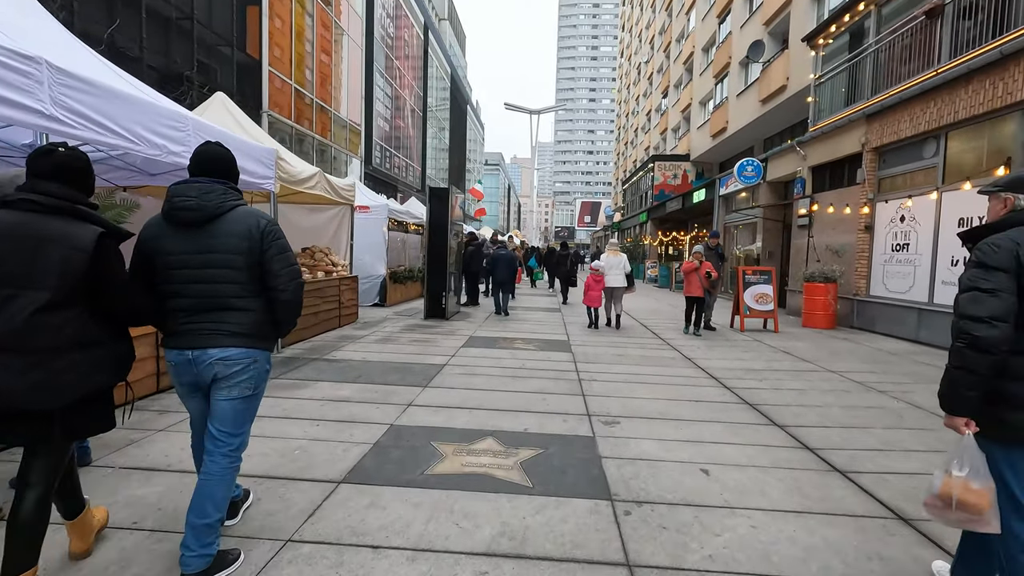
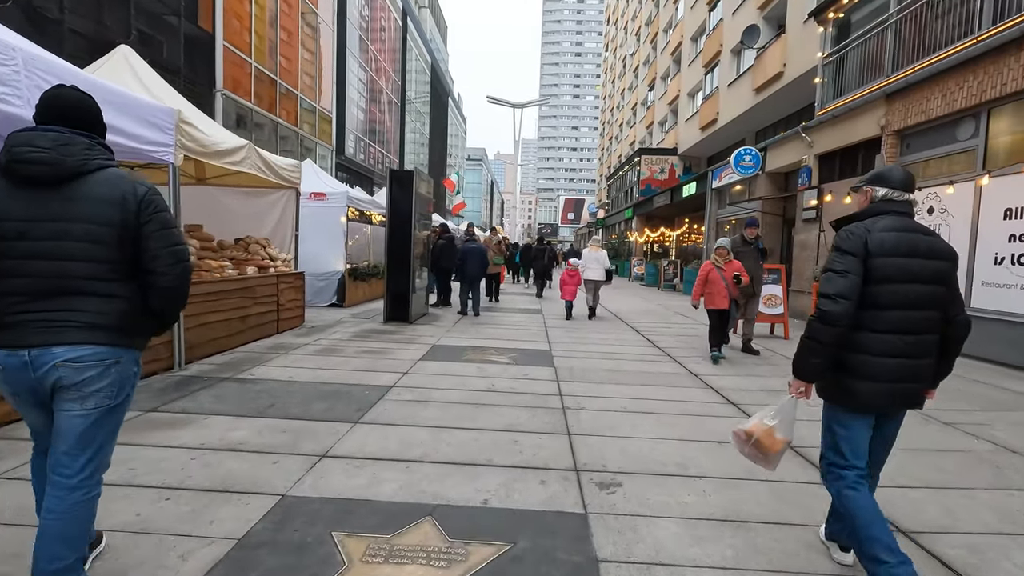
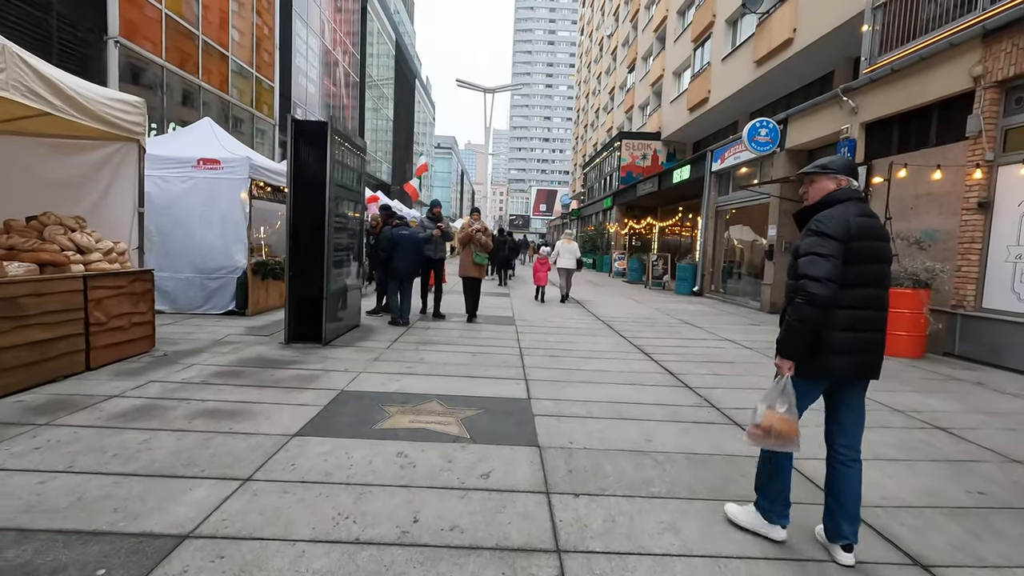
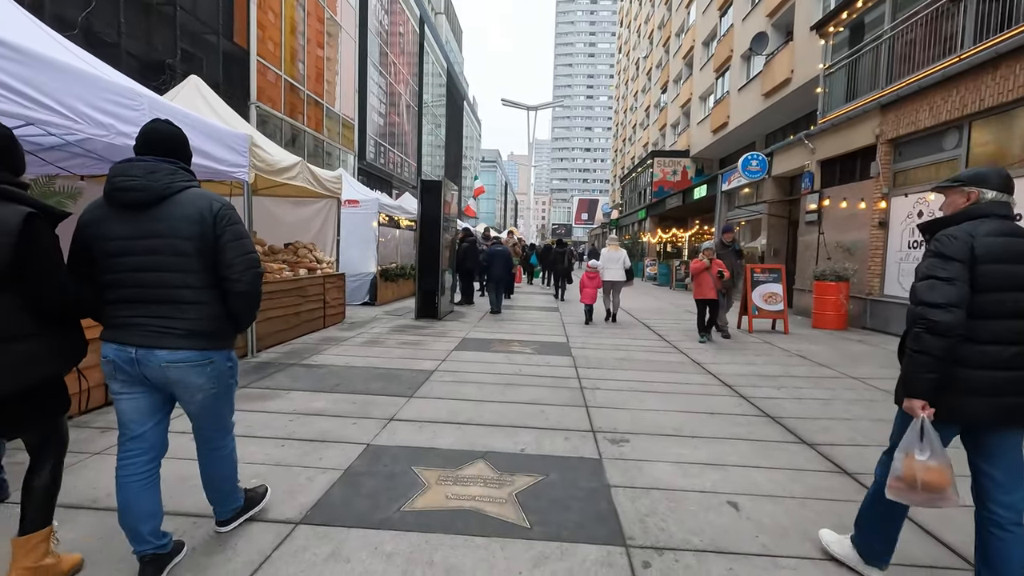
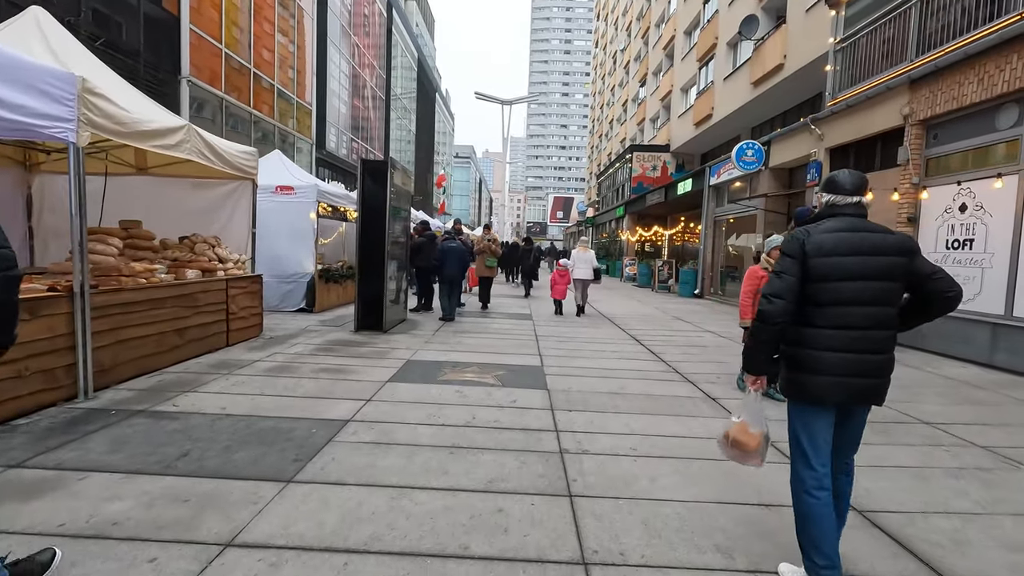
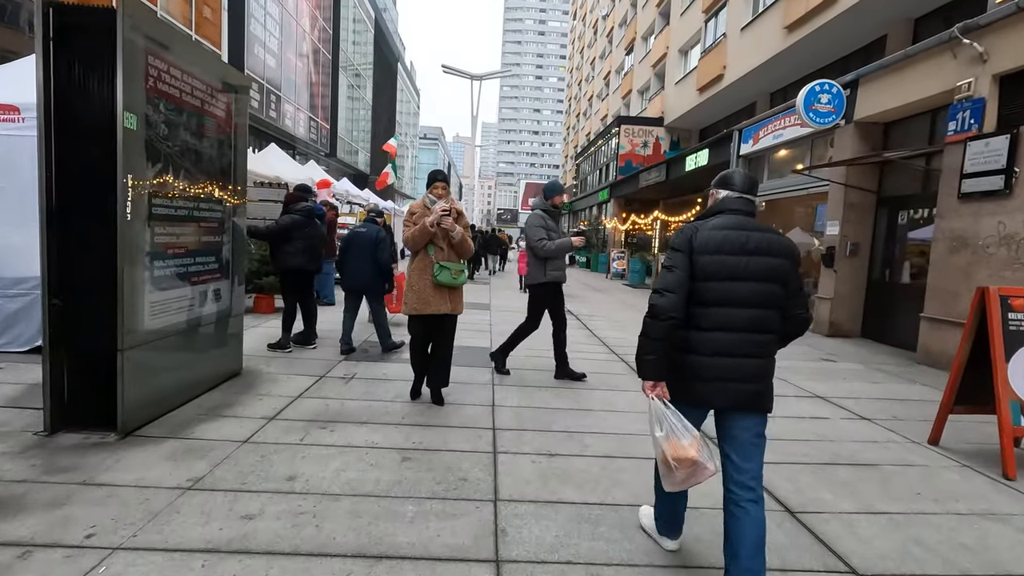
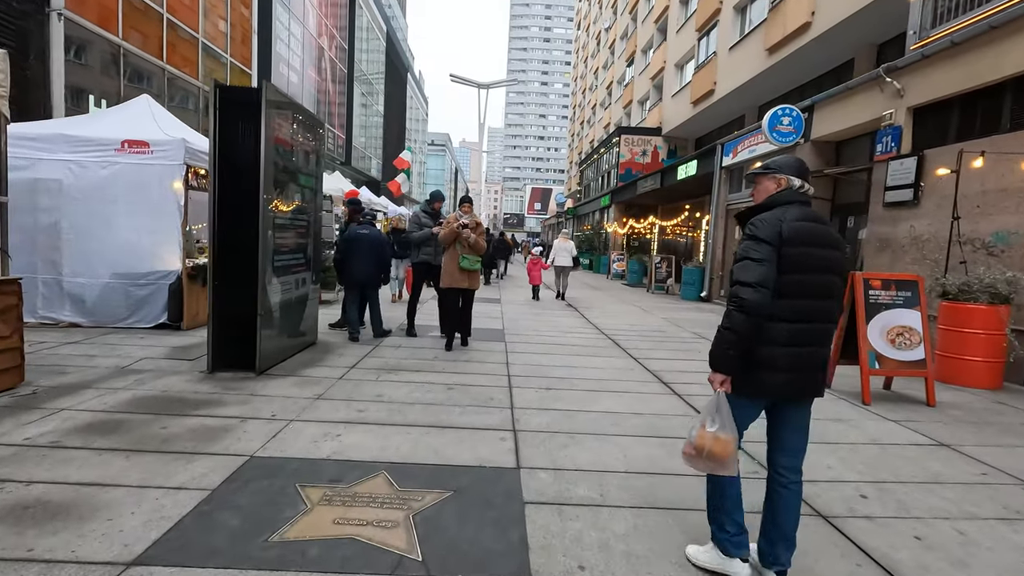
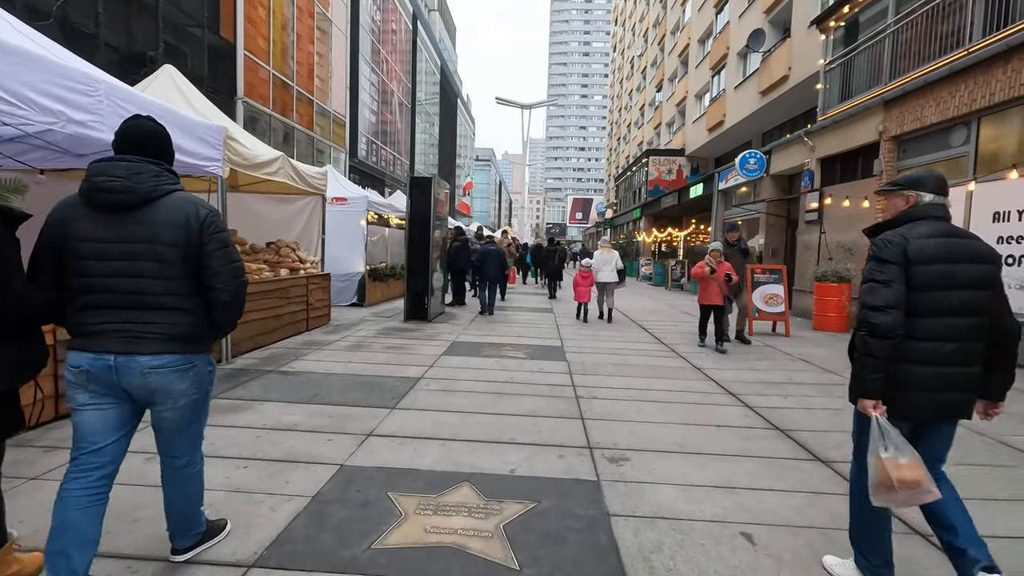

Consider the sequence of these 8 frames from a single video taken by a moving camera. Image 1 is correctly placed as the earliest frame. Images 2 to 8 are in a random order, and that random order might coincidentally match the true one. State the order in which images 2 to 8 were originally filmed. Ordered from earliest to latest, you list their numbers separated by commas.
4, 8, 2, 5, 3, 7, 6
